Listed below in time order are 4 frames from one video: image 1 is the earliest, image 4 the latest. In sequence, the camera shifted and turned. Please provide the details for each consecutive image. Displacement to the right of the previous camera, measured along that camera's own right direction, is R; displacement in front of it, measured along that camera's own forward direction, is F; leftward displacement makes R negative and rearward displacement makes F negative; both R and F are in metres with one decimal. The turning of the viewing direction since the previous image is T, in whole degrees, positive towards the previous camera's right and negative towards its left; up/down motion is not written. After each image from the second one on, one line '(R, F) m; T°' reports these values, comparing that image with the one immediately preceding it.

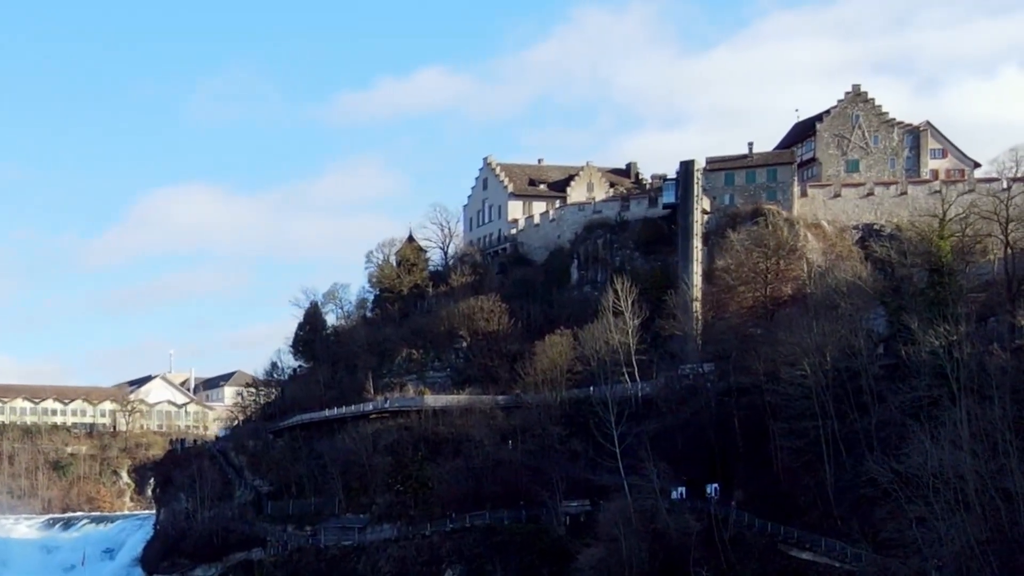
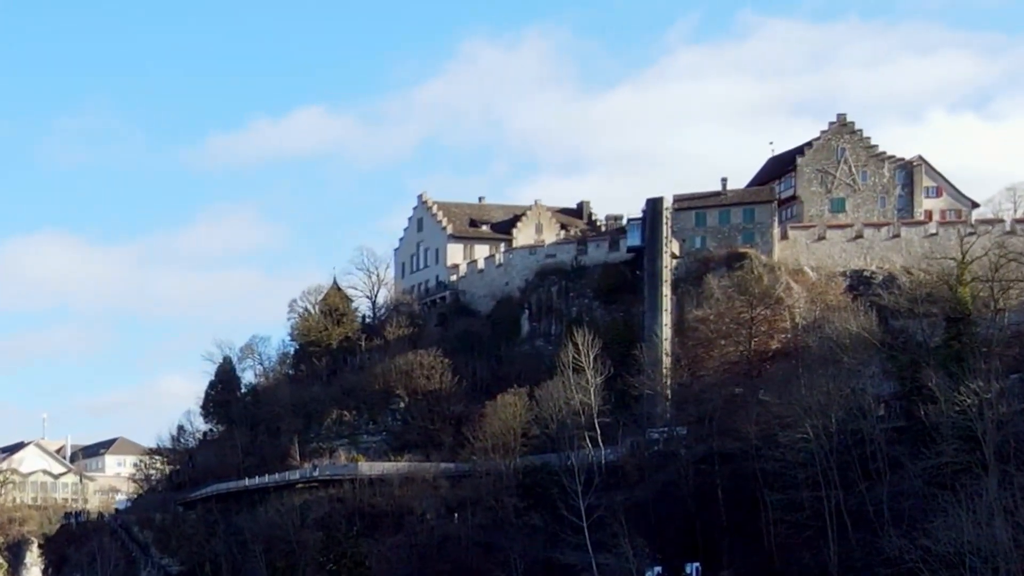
(-3.0, +8.4) m; +5°
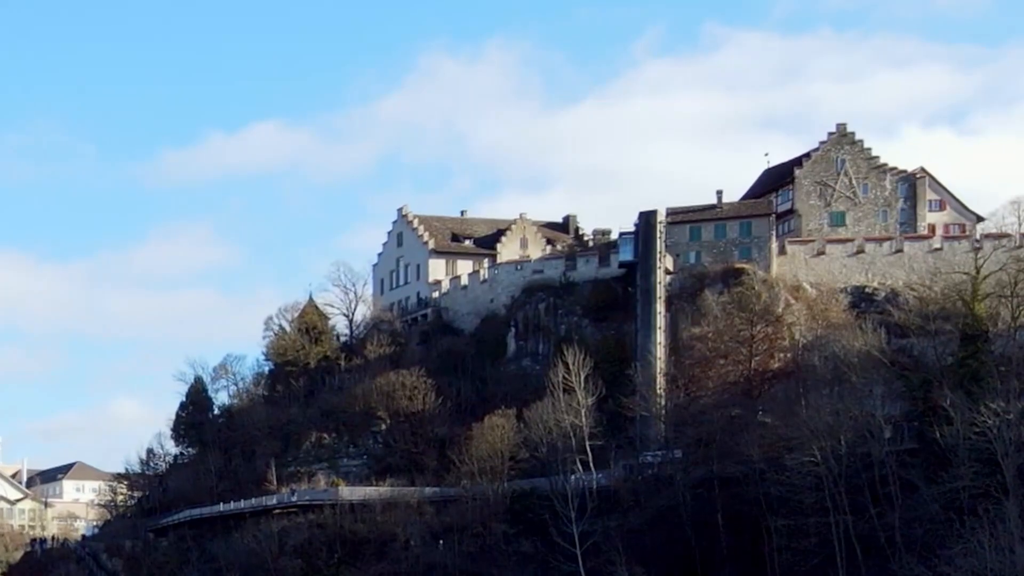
(-1.3, +2.7) m; +2°
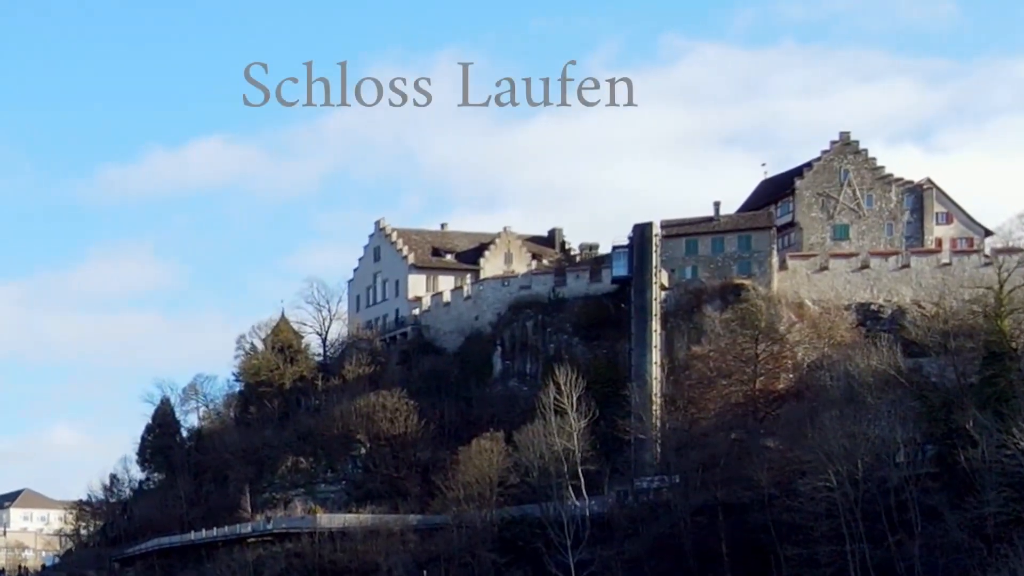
(-1.7, +3.1) m; +2°
